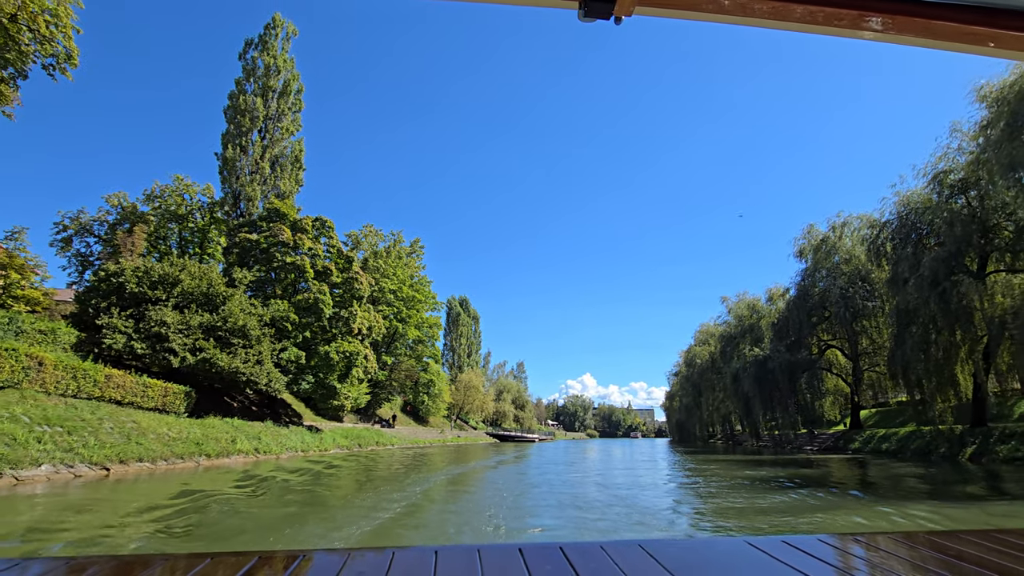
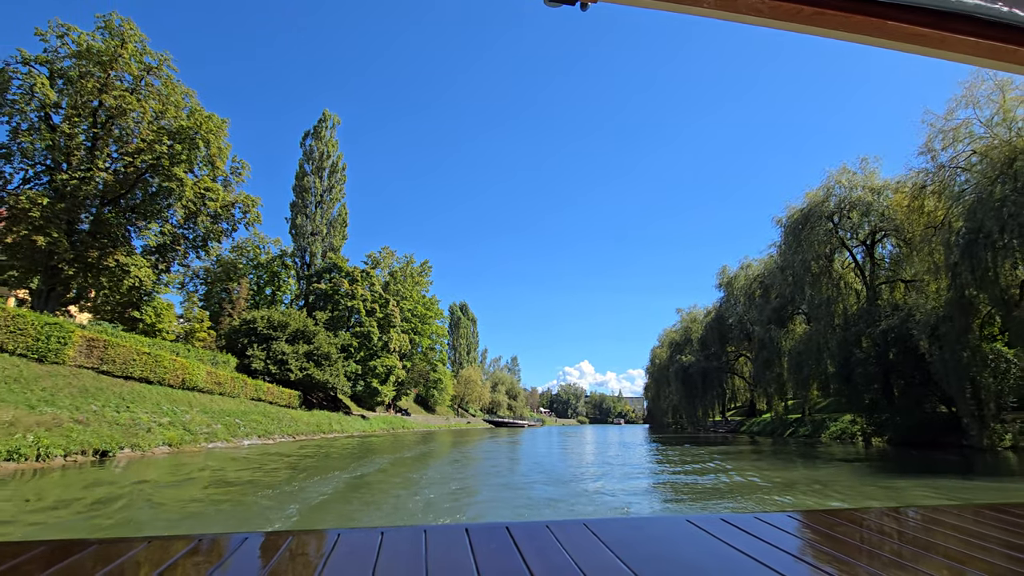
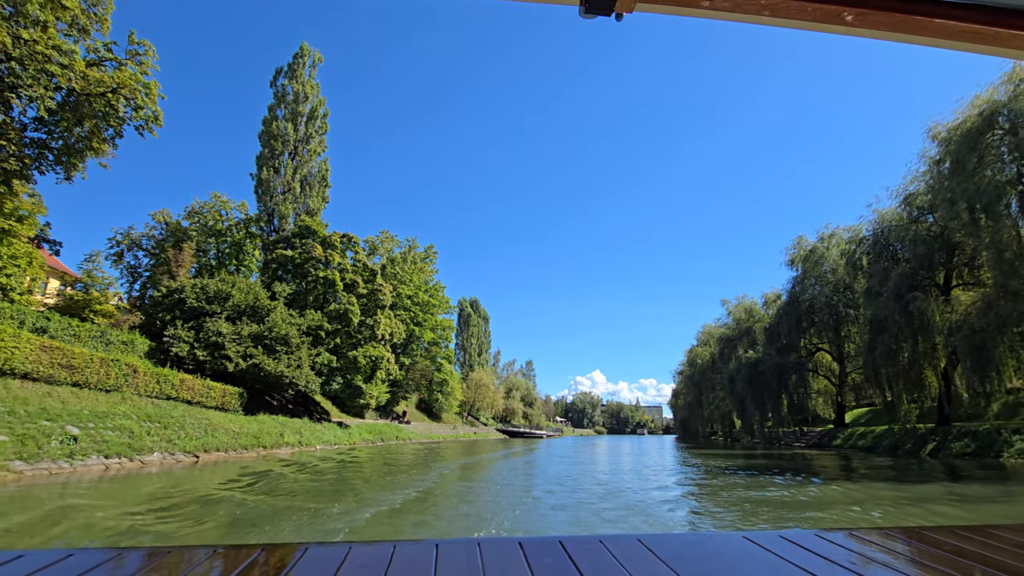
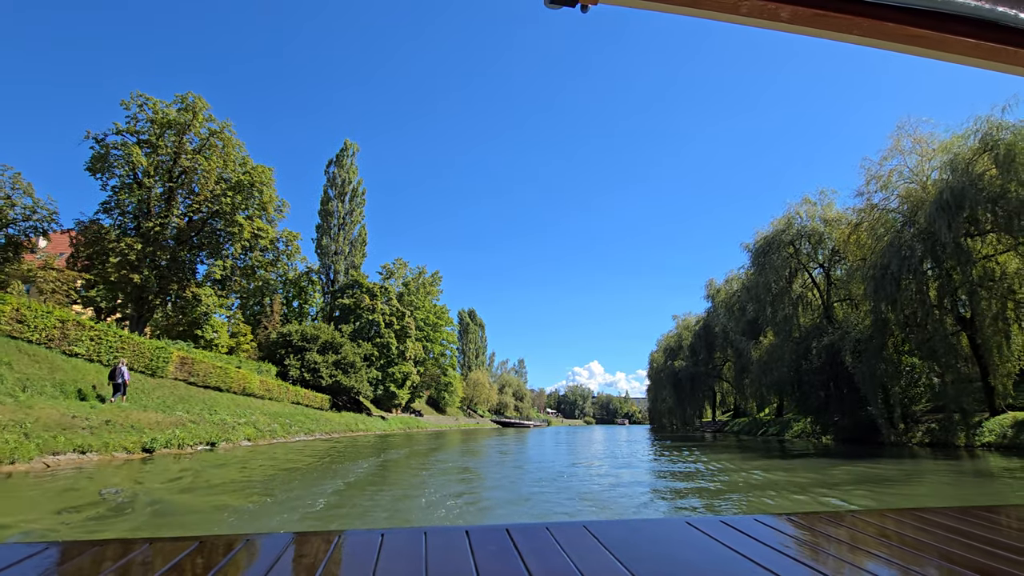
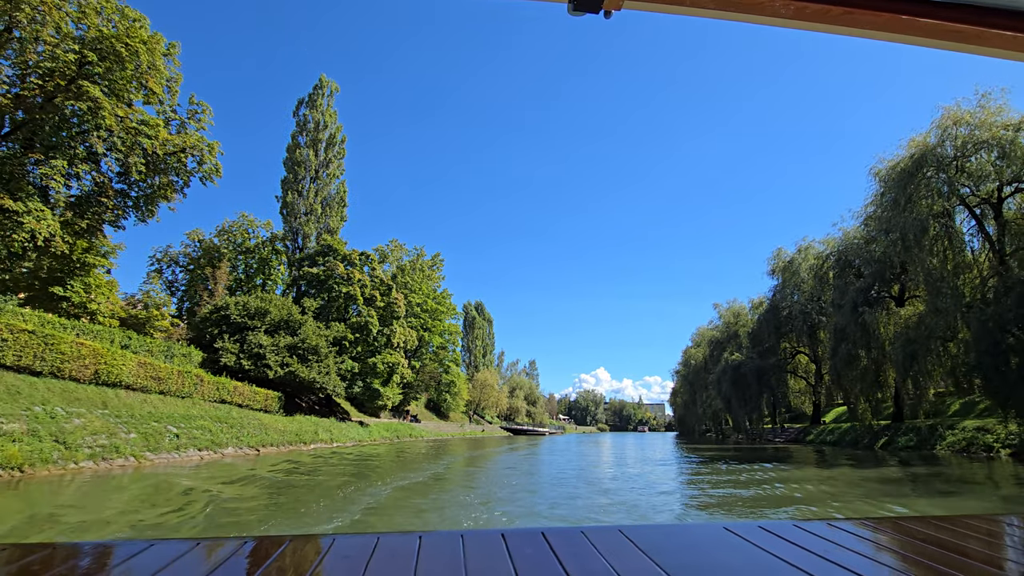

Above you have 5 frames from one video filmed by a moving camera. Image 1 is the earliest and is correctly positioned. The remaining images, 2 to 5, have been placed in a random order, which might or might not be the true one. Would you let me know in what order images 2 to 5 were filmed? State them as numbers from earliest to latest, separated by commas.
3, 5, 2, 4
